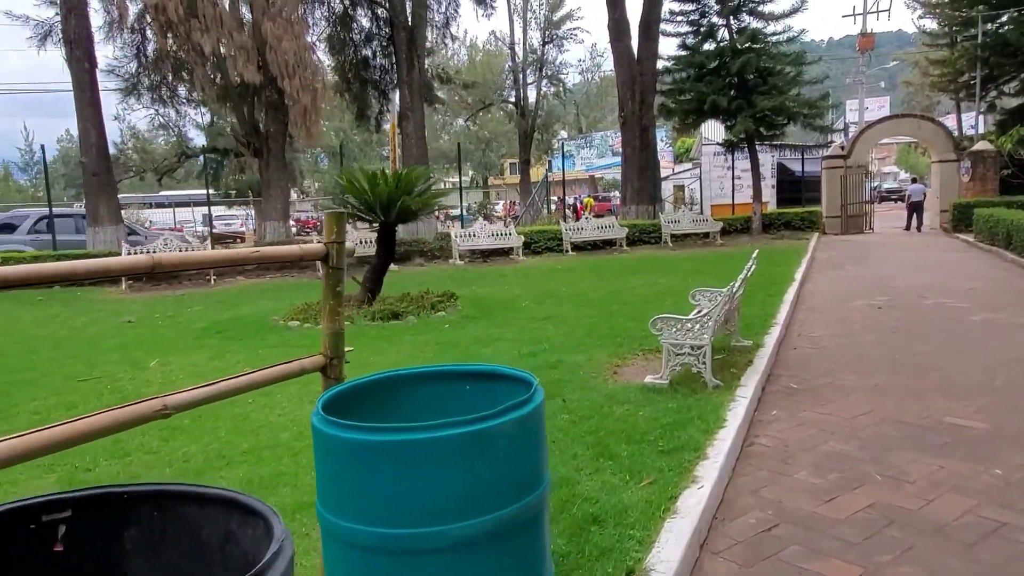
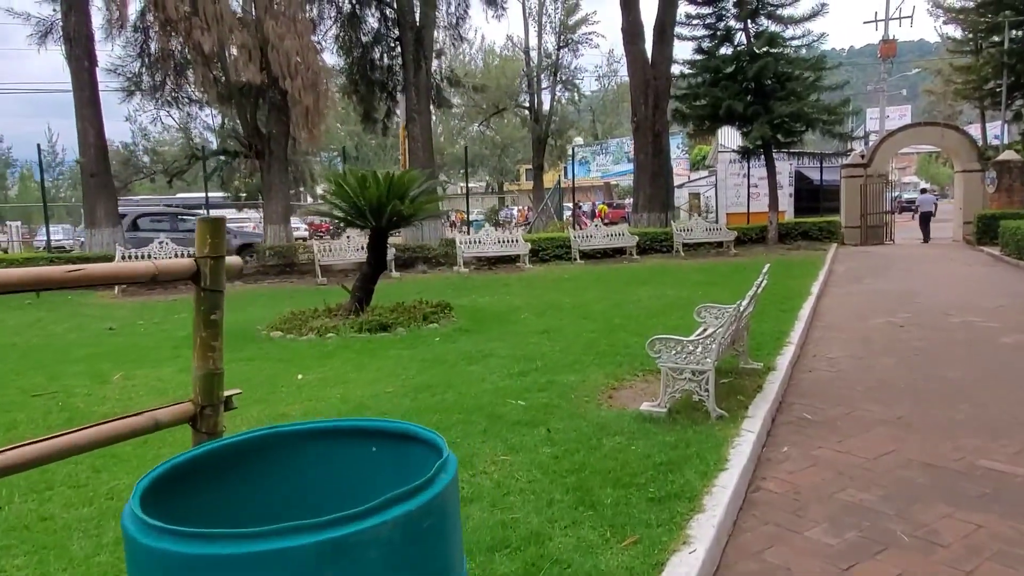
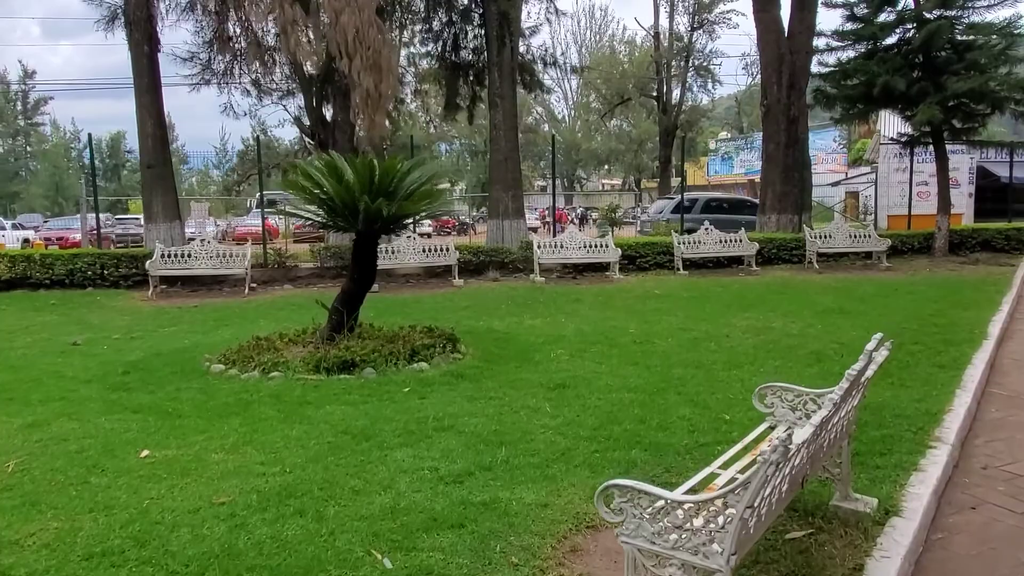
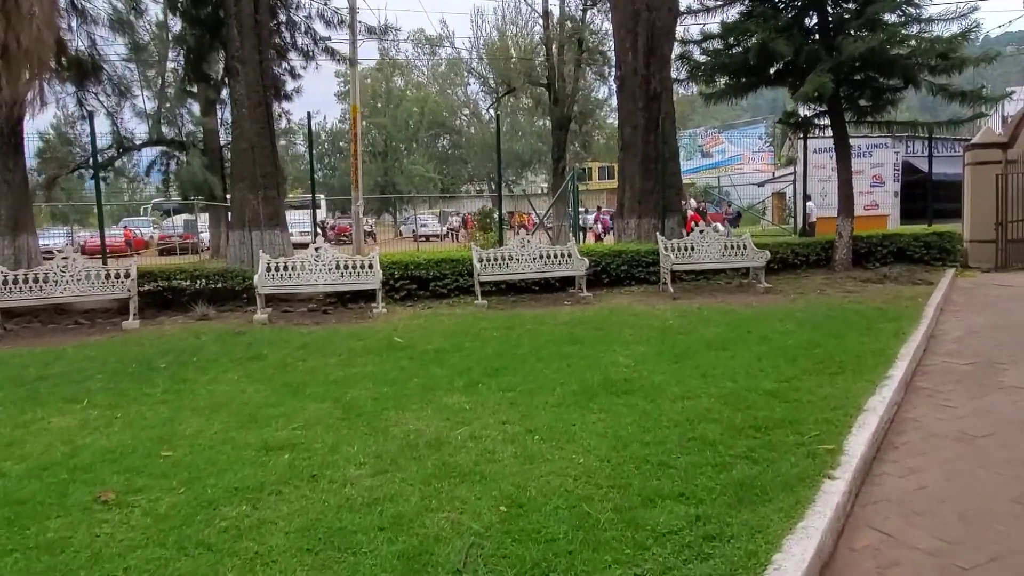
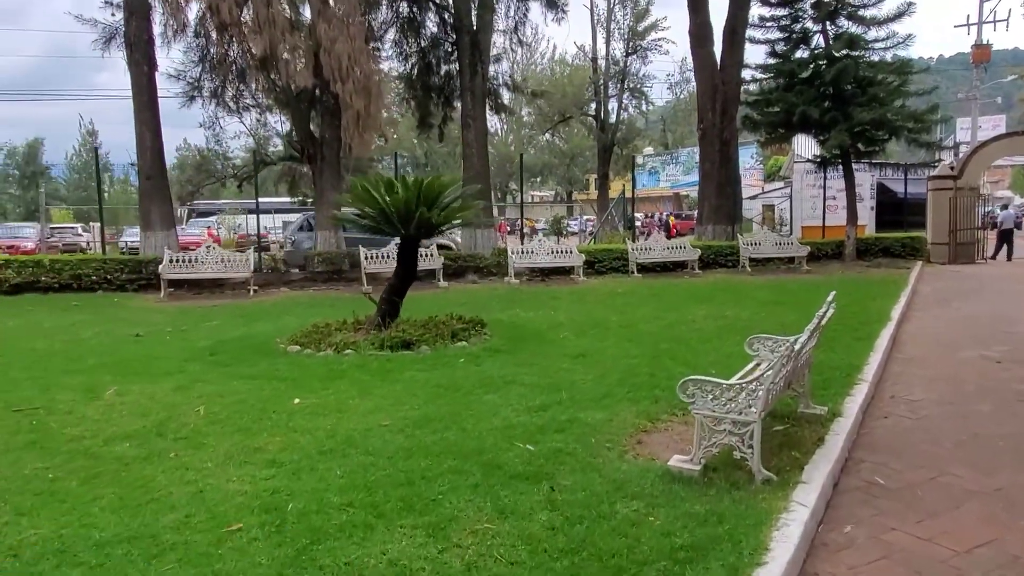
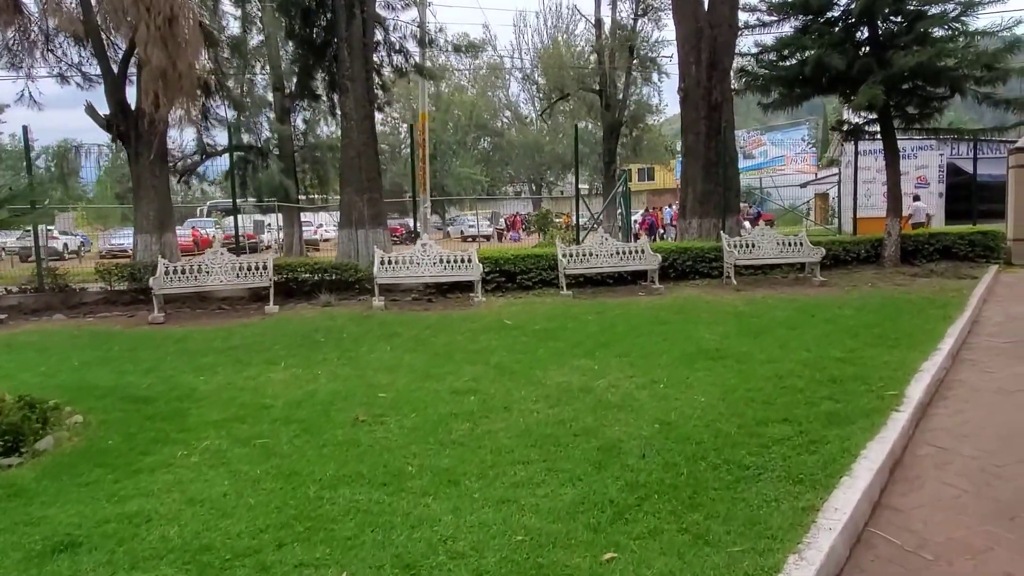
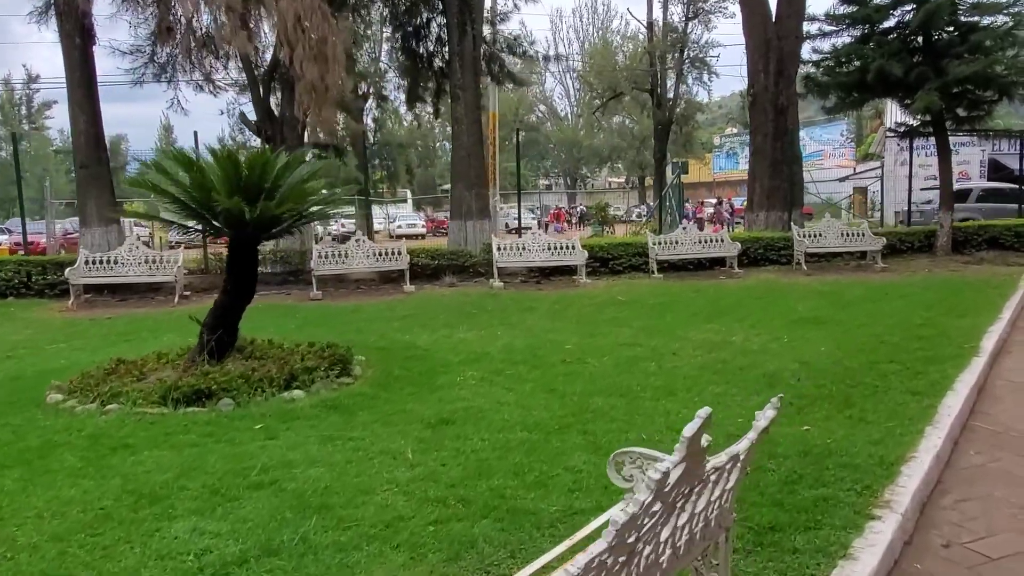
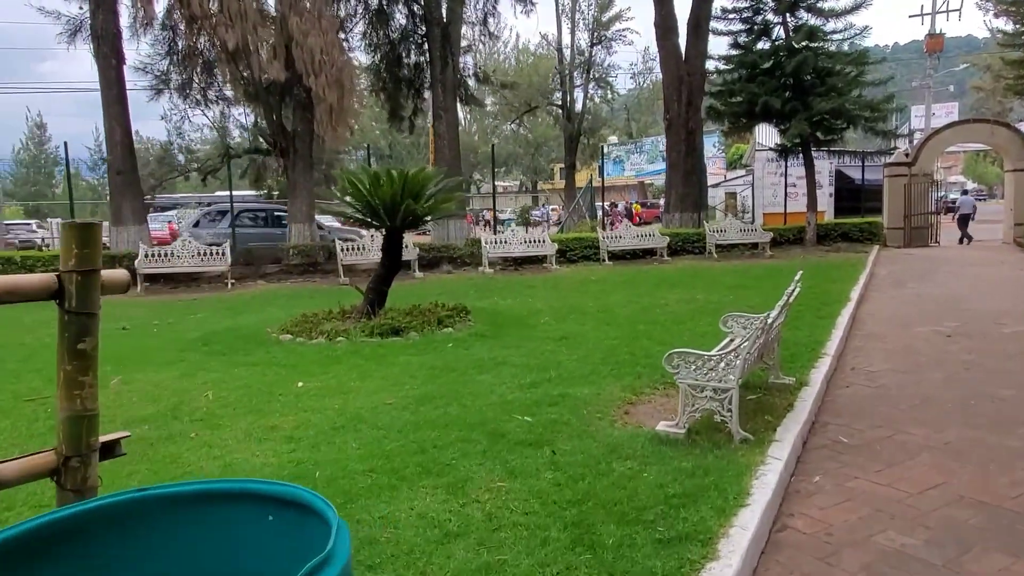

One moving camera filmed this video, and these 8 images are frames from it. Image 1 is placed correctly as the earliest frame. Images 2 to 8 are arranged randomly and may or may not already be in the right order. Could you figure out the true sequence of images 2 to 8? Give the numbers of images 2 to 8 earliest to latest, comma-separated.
2, 8, 5, 3, 7, 6, 4
